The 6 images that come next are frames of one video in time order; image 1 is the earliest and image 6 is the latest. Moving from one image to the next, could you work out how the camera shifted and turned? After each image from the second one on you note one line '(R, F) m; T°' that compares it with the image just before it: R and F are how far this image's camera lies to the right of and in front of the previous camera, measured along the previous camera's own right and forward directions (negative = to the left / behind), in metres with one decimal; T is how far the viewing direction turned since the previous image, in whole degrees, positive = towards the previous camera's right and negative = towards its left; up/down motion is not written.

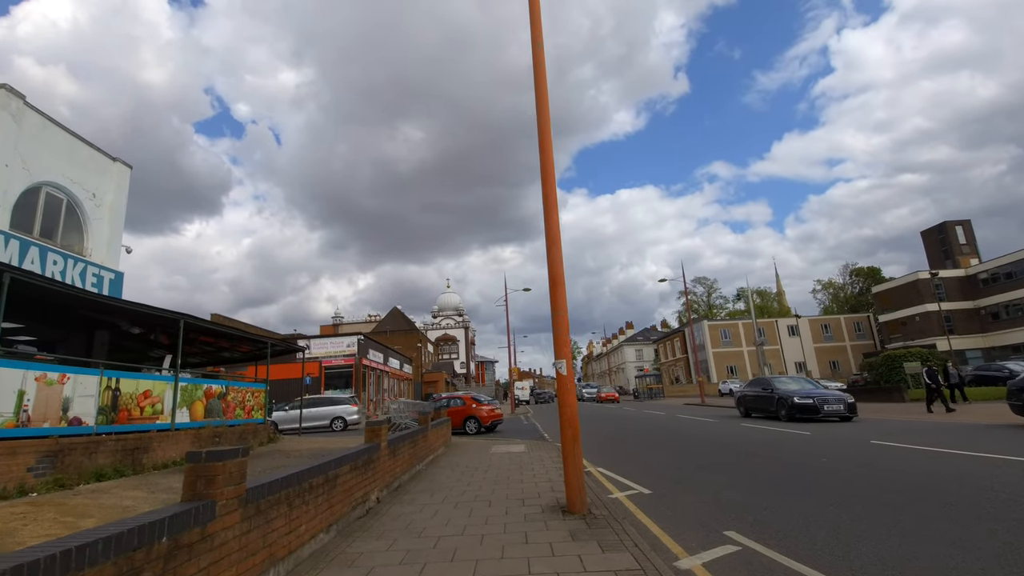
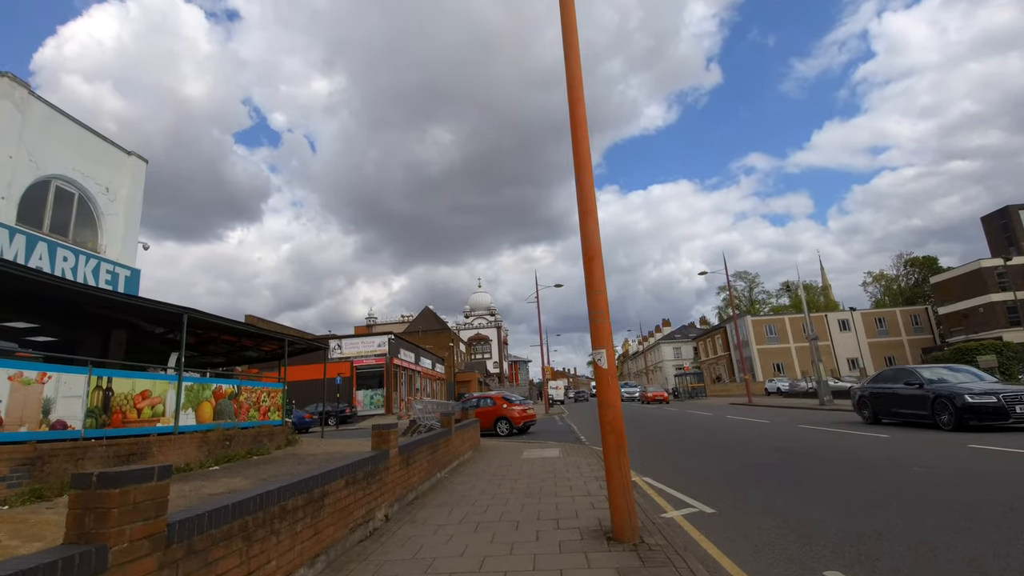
(+0.1, +1.2) m; -4°
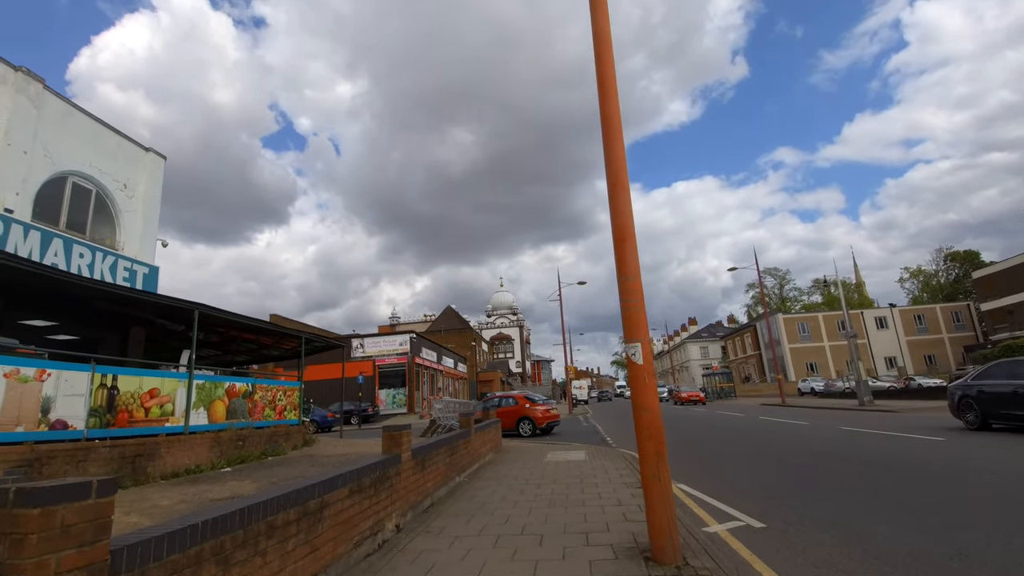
(0.0, +0.6) m; -3°
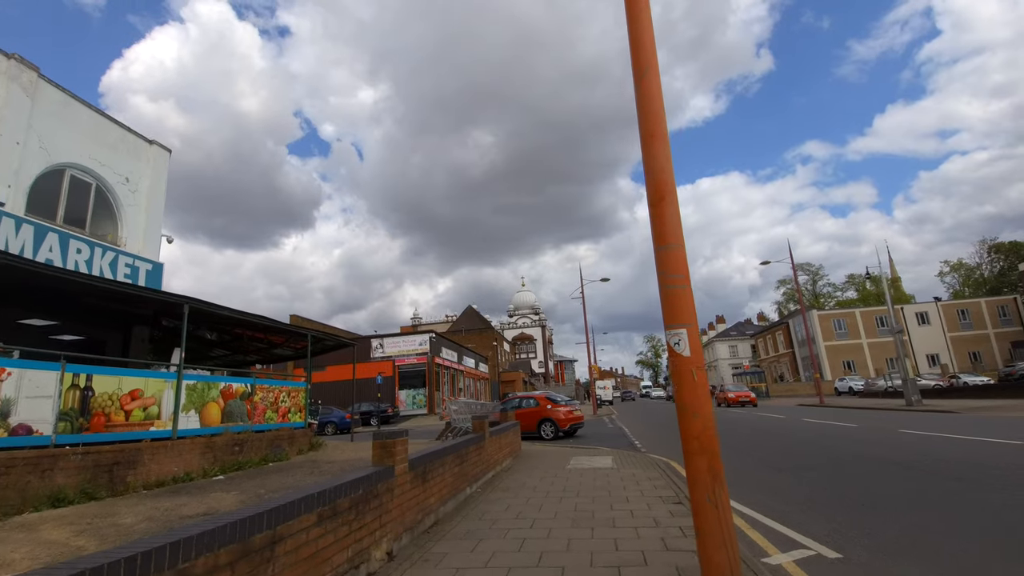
(+0.1, +1.0) m; -3°
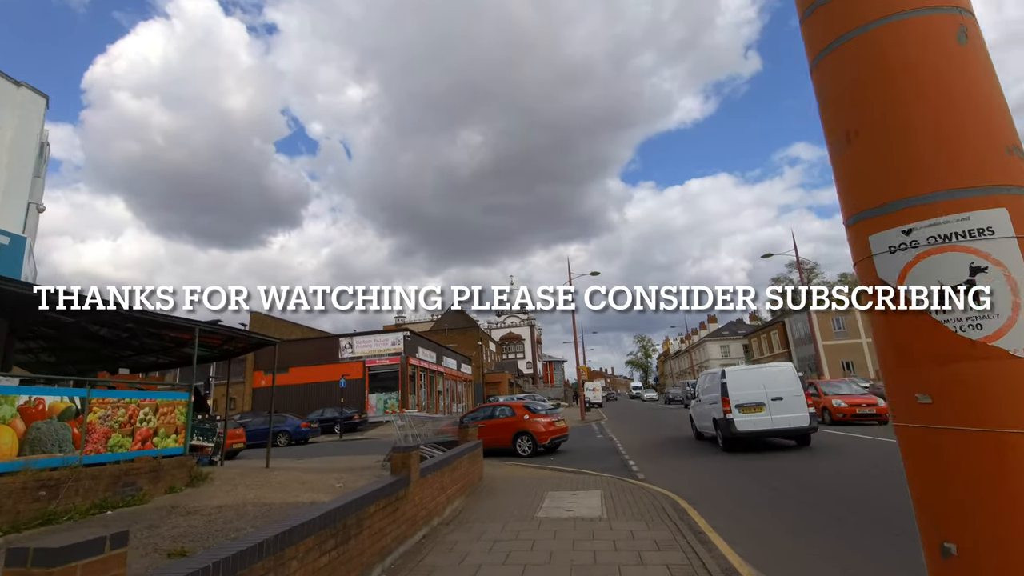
(+0.6, +2.9) m; +1°
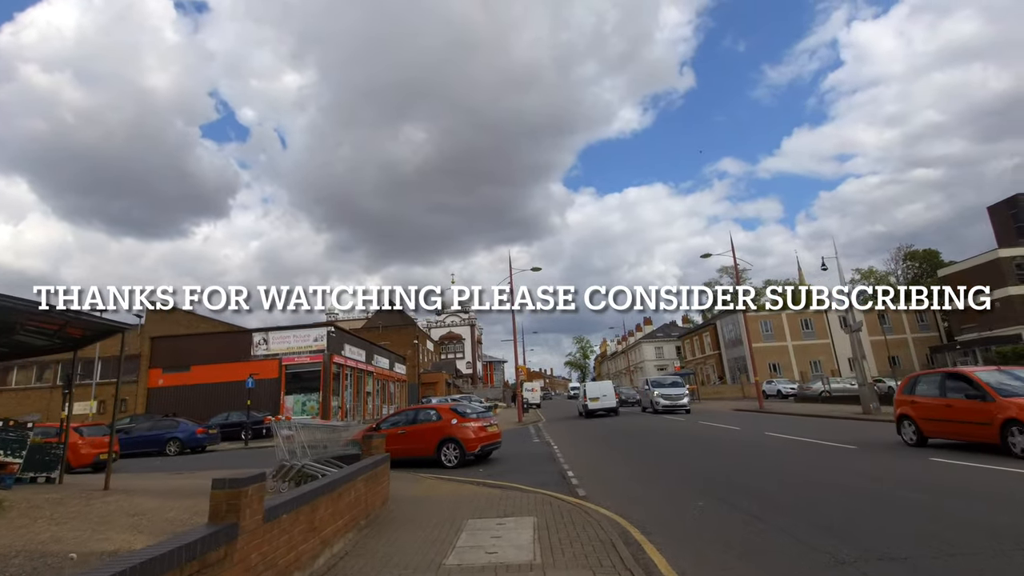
(+0.3, +1.8) m; +7°
